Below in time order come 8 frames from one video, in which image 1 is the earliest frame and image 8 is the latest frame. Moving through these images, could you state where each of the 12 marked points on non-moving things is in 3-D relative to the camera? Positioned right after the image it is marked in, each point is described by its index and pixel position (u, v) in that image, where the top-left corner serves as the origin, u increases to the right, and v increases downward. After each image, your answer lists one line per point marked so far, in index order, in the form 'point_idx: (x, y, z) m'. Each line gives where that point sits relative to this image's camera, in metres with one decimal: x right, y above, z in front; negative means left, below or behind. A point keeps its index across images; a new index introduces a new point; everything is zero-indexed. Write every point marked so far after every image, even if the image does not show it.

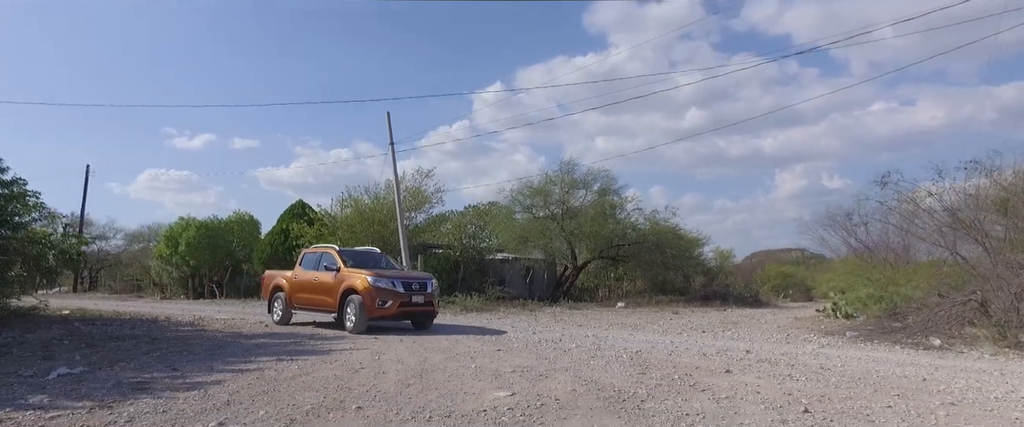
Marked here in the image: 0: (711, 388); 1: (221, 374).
0: (+1.9, -1.7, +6.8) m
1: (-3.8, -2.1, +9.1) m
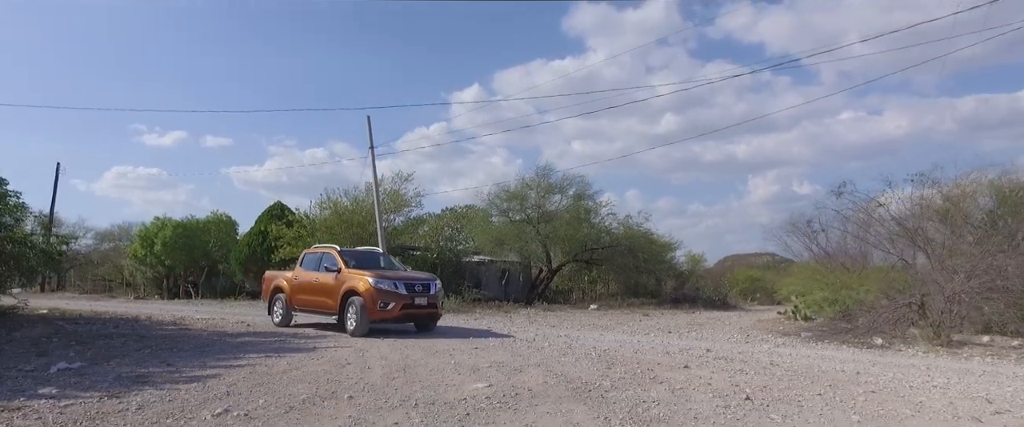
0: (+1.7, -1.8, +7.5) m
1: (-4.1, -2.1, +9.7) m
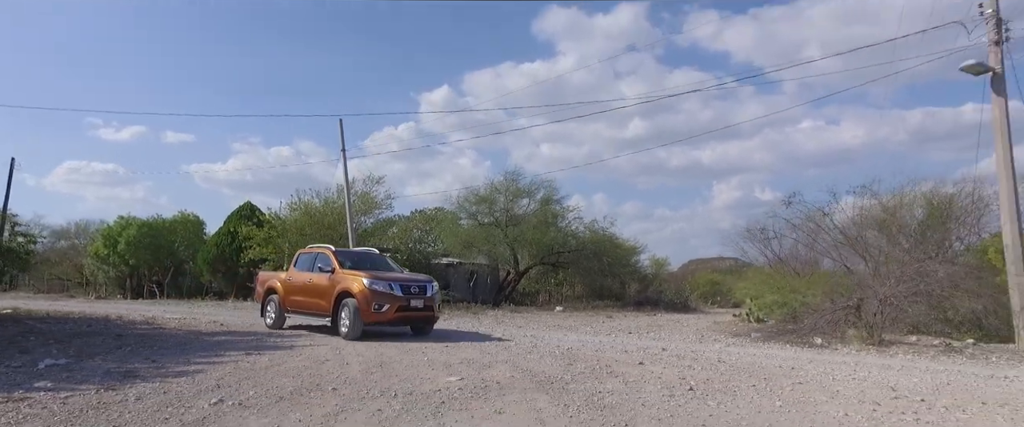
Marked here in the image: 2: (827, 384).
0: (+1.3, -1.9, +8.3) m
1: (-4.6, -2.2, +10.2) m
2: (+3.2, -1.8, +7.2) m
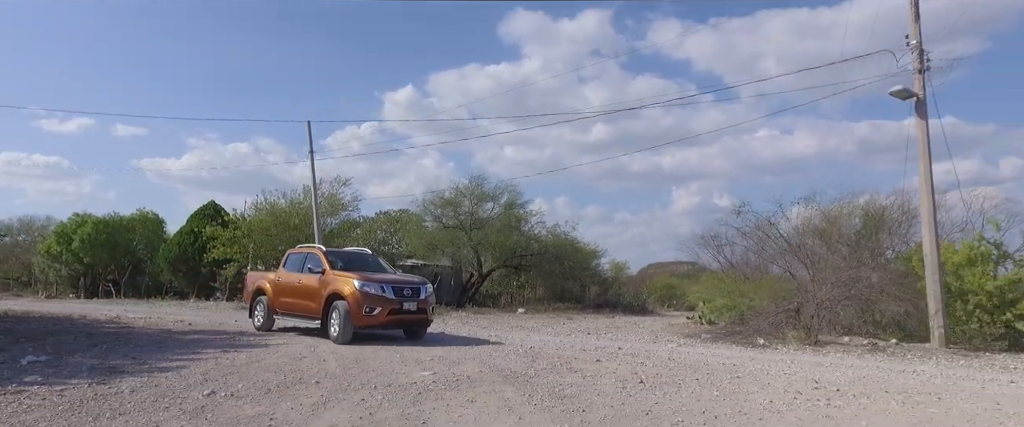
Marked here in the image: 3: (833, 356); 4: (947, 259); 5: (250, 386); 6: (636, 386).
0: (+0.9, -2.0, +9.1) m
1: (-5.1, -2.3, +10.7) m
2: (+2.9, -1.9, +8.1) m
3: (+5.2, -2.4, +11.3) m
4: (+9.8, -1.0, +16.0) m
5: (-3.0, -2.0, +7.9) m
6: (+1.3, -1.9, +7.5) m
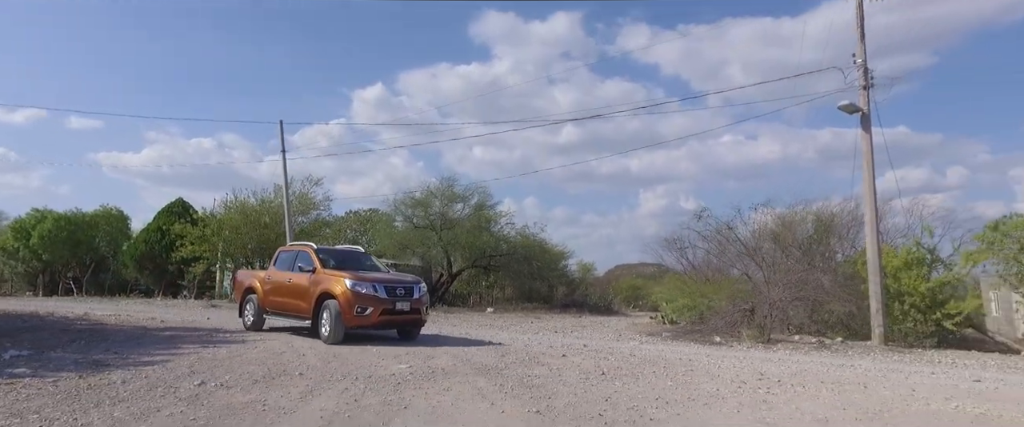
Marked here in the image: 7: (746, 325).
0: (+0.5, -2.1, +9.8) m
1: (-5.6, -2.2, +11.1) m
2: (+2.5, -2.0, +8.8) m
3: (+4.7, -2.5, +12.1) m
4: (+9.1, -1.2, +17.0) m
5: (-3.3, -2.0, +8.4) m
6: (+1.0, -1.9, +8.2) m
7: (+5.3, -2.5, +15.8) m
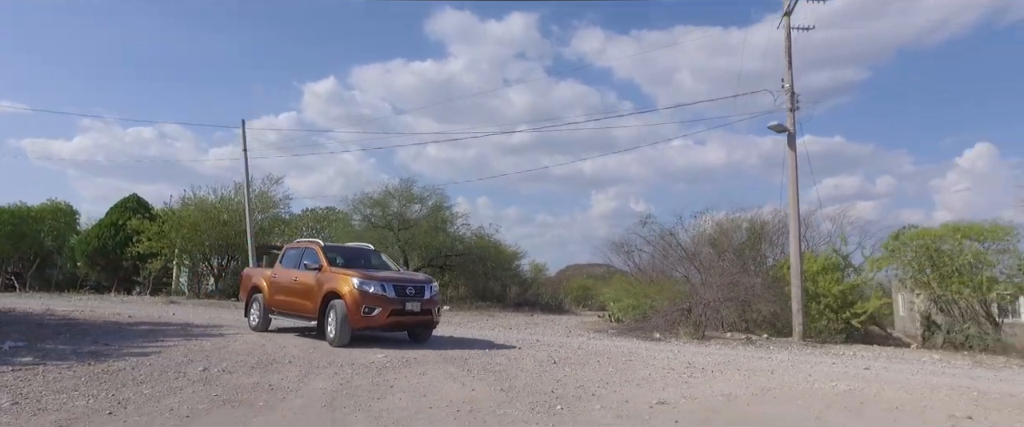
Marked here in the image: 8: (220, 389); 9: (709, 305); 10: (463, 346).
0: (-0.1, -2.2, +11.2) m
1: (-6.2, -2.3, +12.1) m
2: (+2.0, -2.2, +10.3) m
3: (+3.9, -2.7, +13.8) m
4: (+8.1, -1.4, +18.9) m
5: (-3.8, -2.1, +9.5) m
6: (+0.5, -2.1, +9.6) m
7: (+4.3, -2.7, +17.5) m
8: (-3.1, -1.8, +7.4) m
9: (+4.8, -2.3, +17.1) m
10: (-1.1, -2.4, +12.6) m
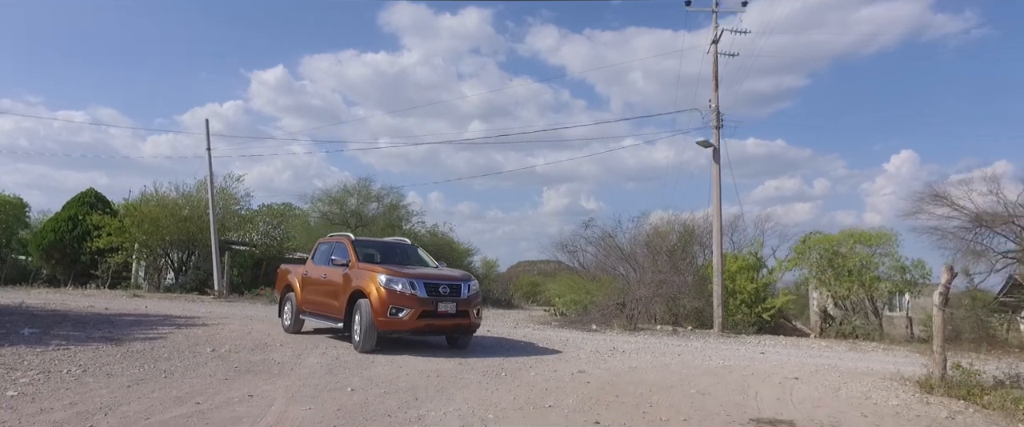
0: (-0.9, -2.4, +13.3) m
1: (-7.1, -2.4, +13.7) m
2: (+1.2, -2.4, +12.6) m
3: (+2.9, -2.9, +16.1) m
4: (+6.7, -1.6, +21.6) m
5: (-4.5, -2.2, +11.4) m
6: (-0.2, -2.2, +11.7) m
7: (+3.0, -2.9, +19.8) m
8: (-3.7, -2.0, +9.3) m
9: (+3.5, -2.4, +19.5) m
10: (-2.0, -2.5, +14.6) m
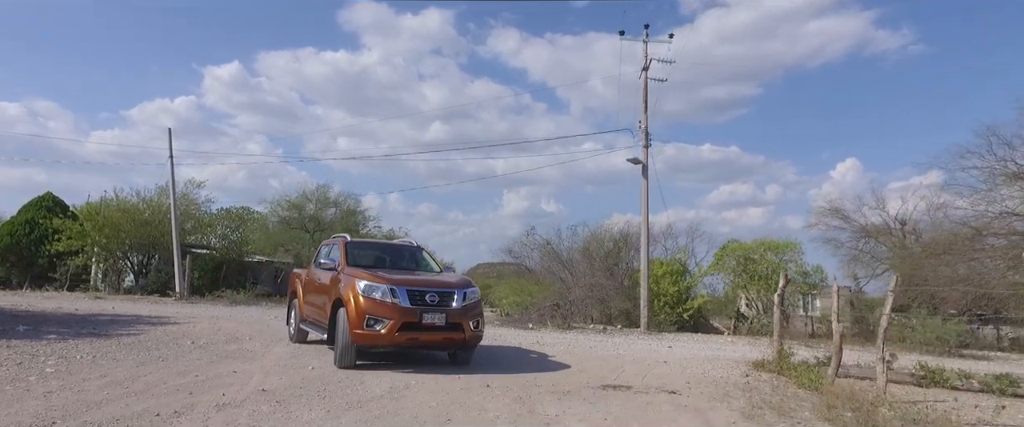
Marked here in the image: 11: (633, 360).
0: (-2.2, -2.7, +15.3) m
1: (-8.4, -2.6, +15.4) m
2: (-0.1, -2.6, +14.8) m
3: (+1.4, -3.2, +18.4) m
4: (+4.9, -2.0, +24.0) m
5: (-5.7, -2.4, +13.2) m
6: (-1.4, -2.5, +13.8) m
7: (+1.3, -3.2, +22.1) m
8: (-4.7, -2.2, +11.2) m
9: (+1.9, -2.8, +21.8) m
10: (-3.4, -2.7, +16.6) m
11: (+1.9, -2.3, +11.1) m
